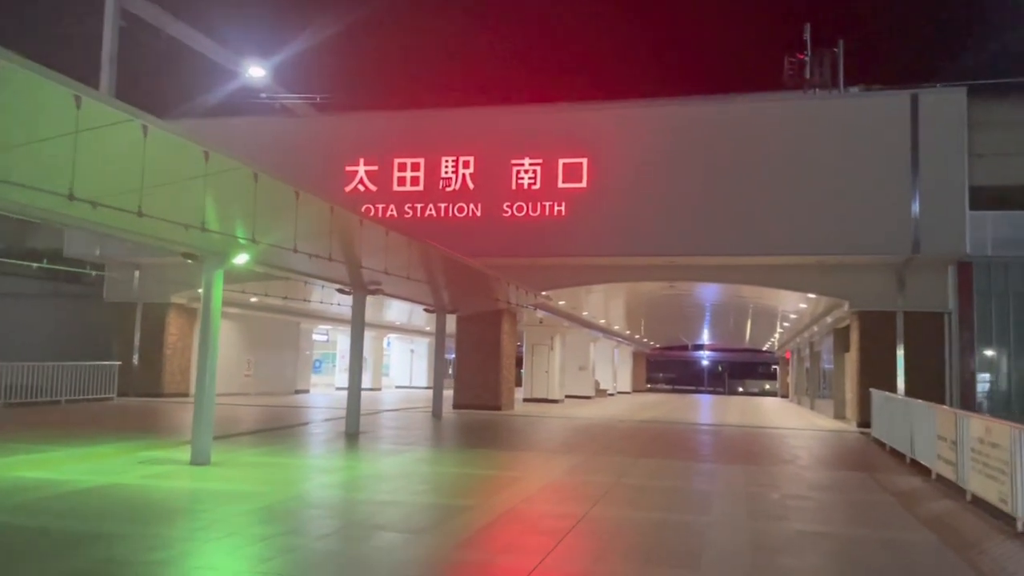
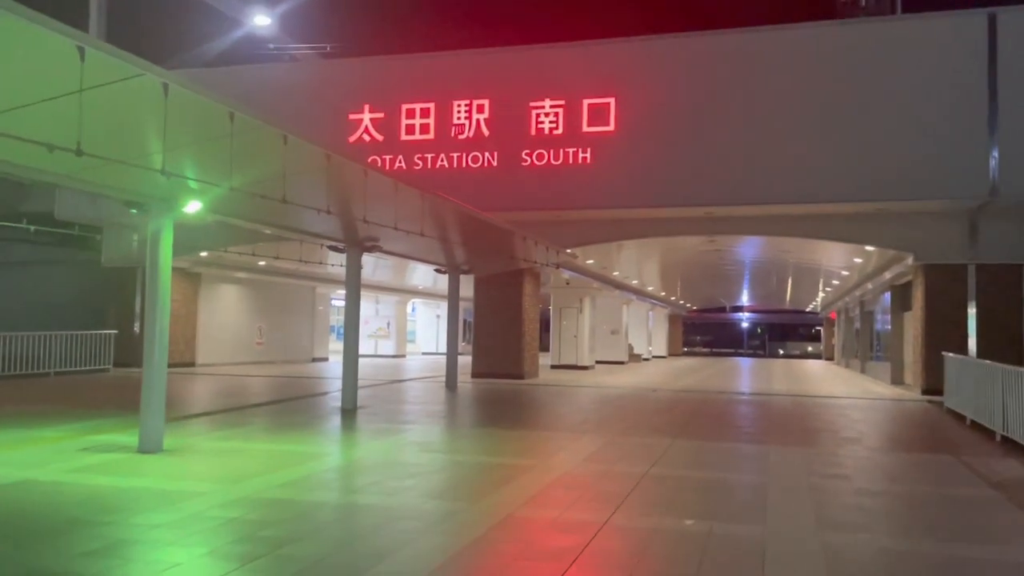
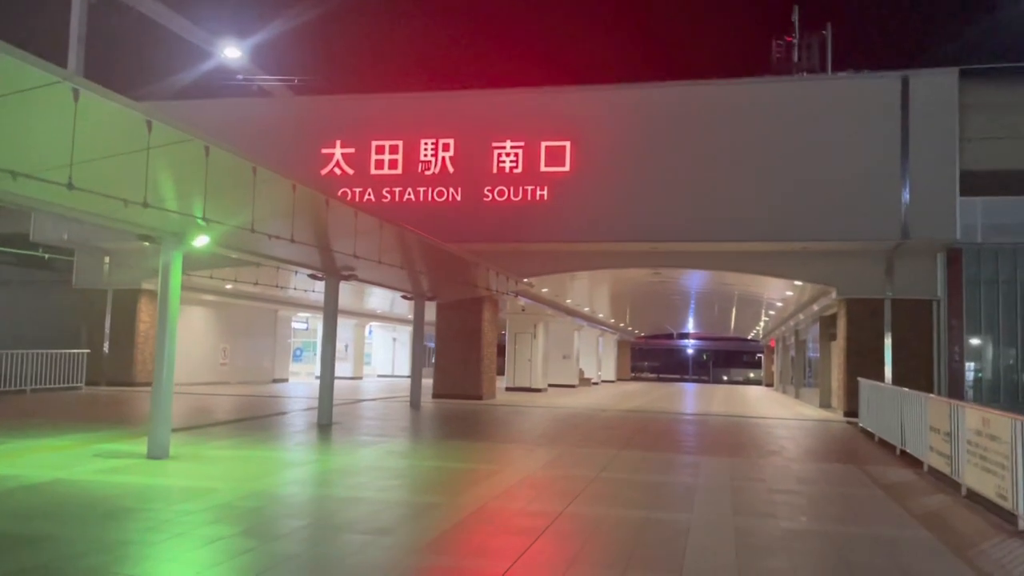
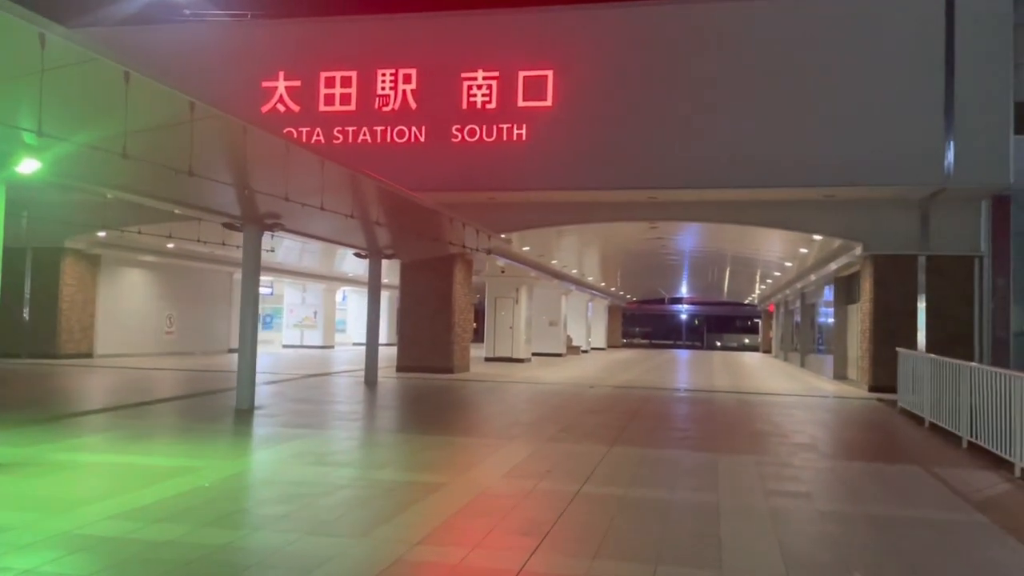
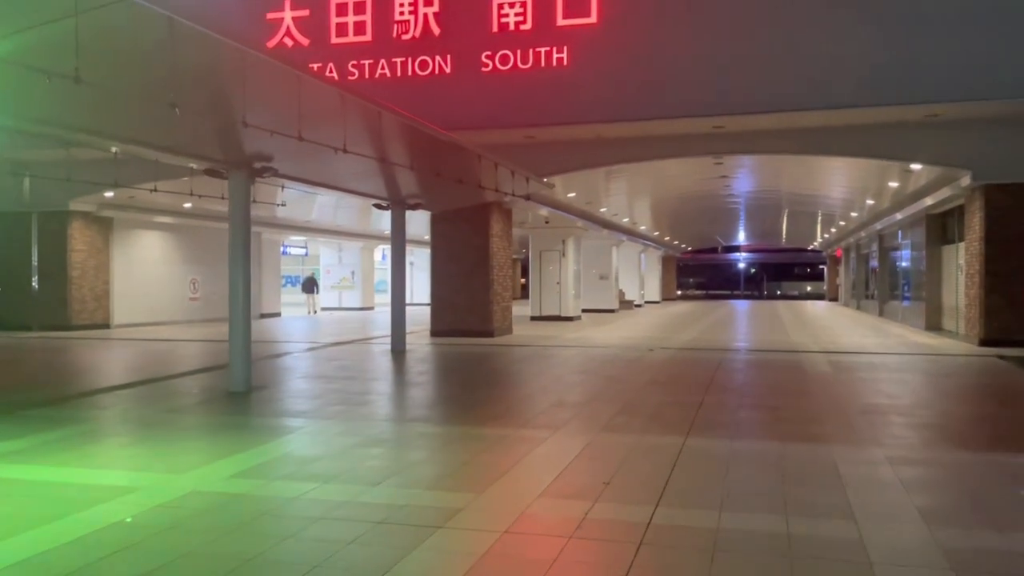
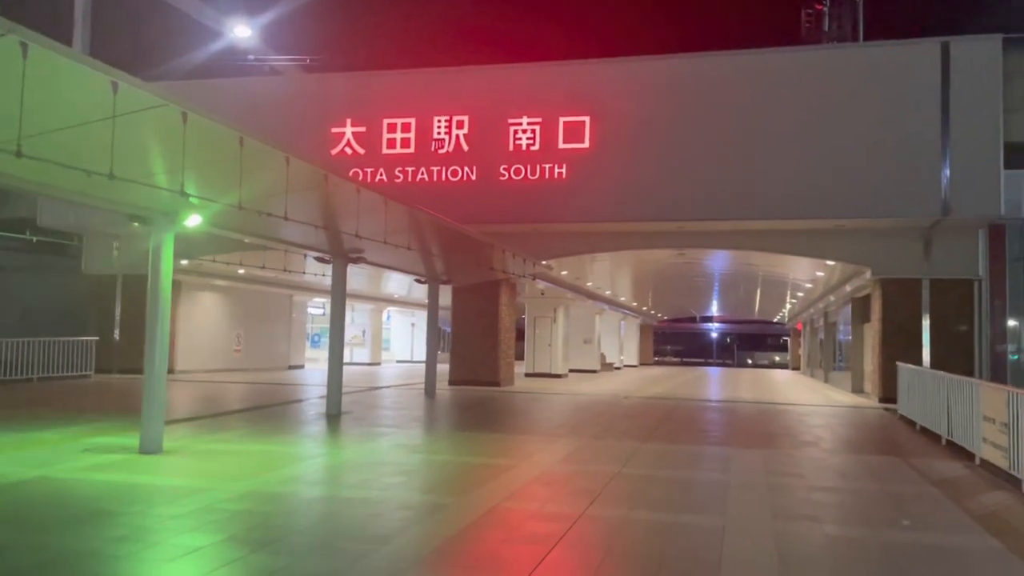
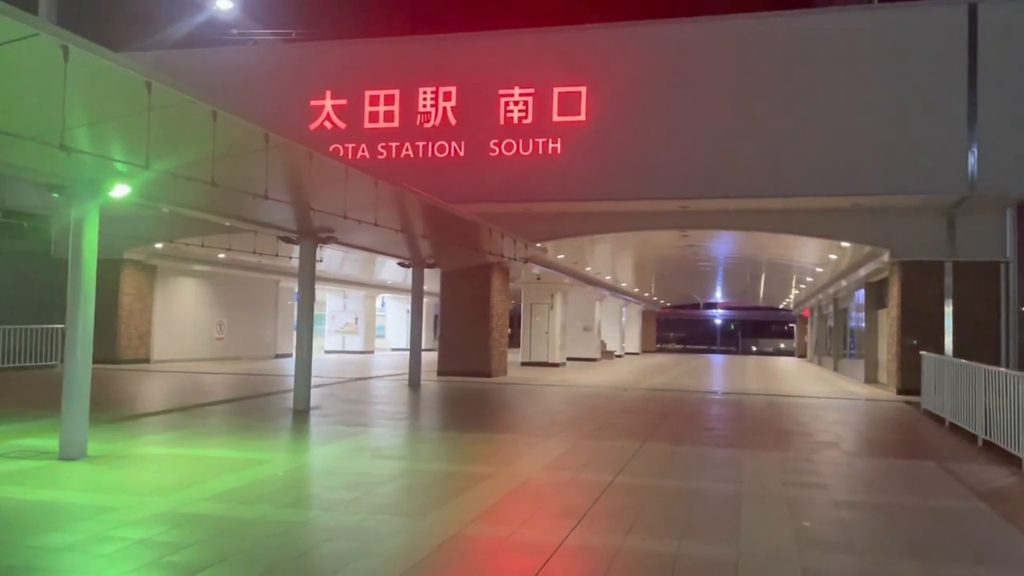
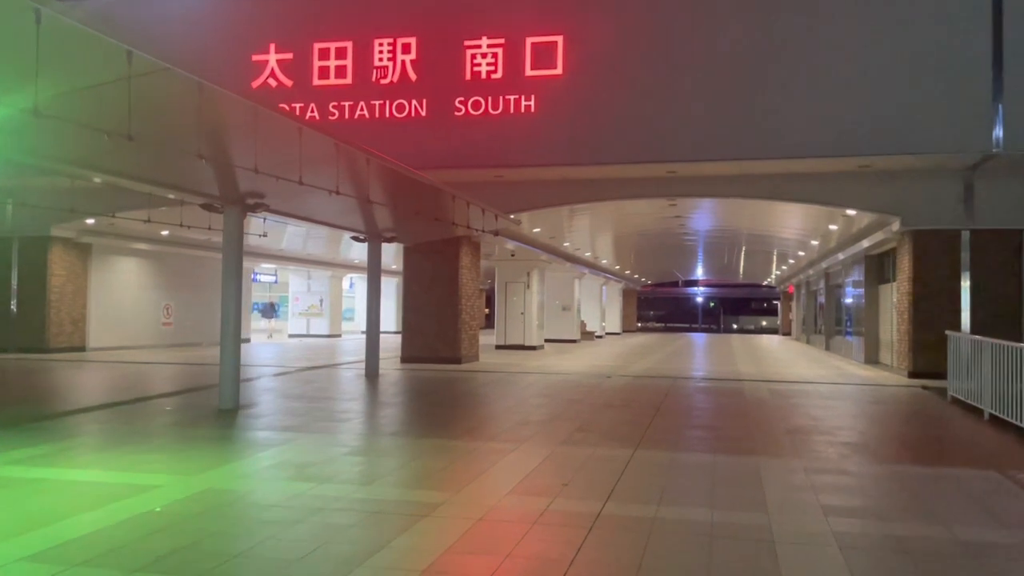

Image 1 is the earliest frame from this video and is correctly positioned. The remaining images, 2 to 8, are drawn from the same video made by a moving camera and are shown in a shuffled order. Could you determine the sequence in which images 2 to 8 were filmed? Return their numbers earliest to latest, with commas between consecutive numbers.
3, 6, 2, 7, 4, 8, 5
